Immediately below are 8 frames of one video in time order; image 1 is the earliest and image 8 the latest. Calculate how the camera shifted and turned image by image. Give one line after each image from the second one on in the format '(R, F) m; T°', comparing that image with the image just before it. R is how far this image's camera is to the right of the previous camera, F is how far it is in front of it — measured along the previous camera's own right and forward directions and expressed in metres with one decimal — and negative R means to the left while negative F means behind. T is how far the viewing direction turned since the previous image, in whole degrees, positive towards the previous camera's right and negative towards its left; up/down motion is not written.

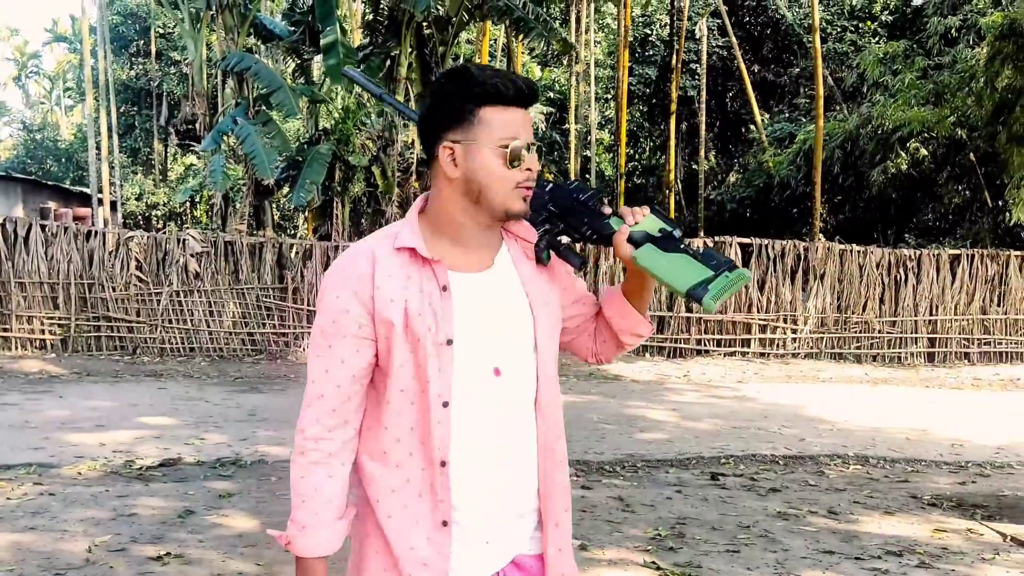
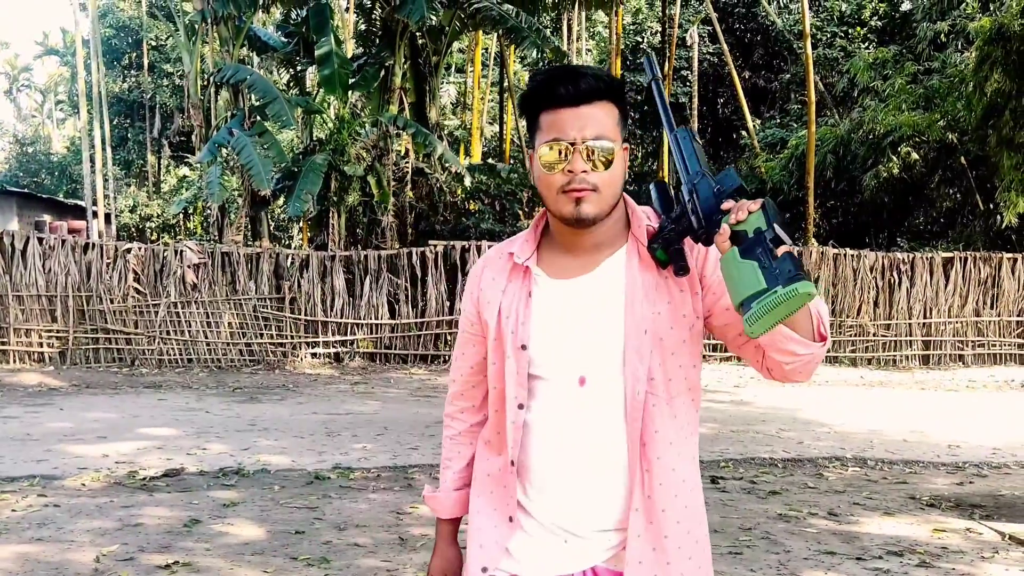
(0.0, 0.0) m; 0°
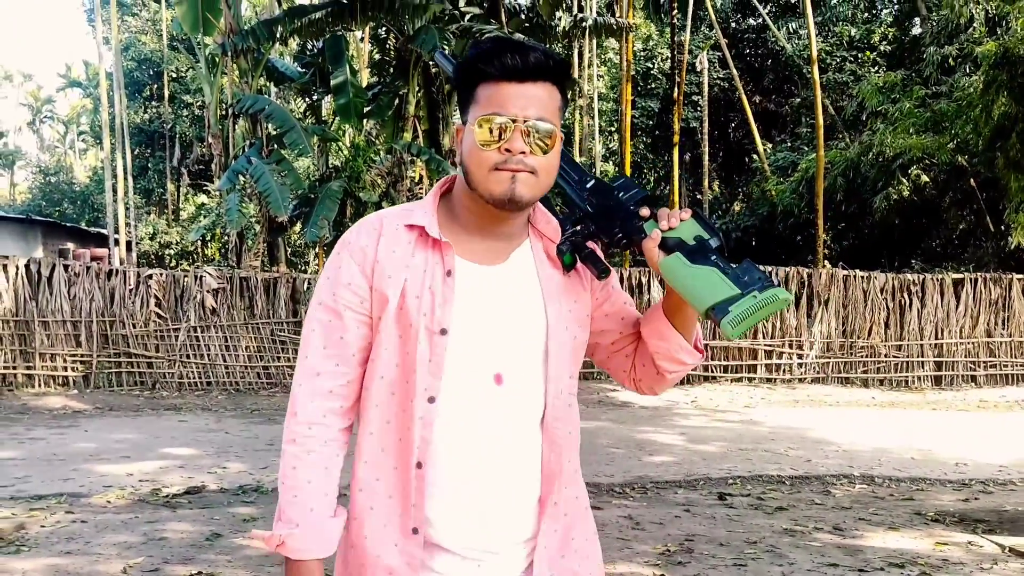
(0.0, -0.2) m; -1°
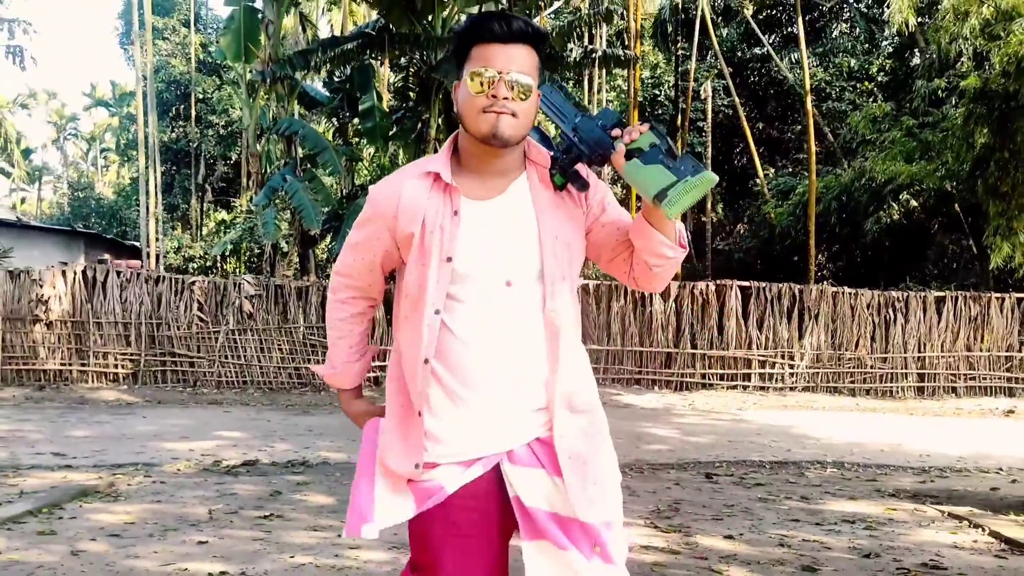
(-0.1, -0.9) m; -1°
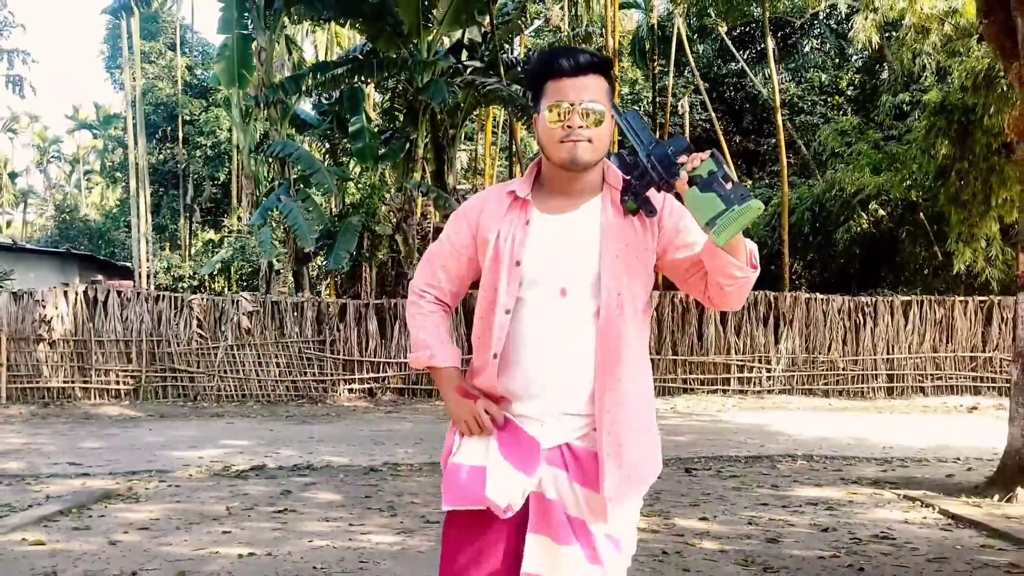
(0.0, -0.5) m; +1°
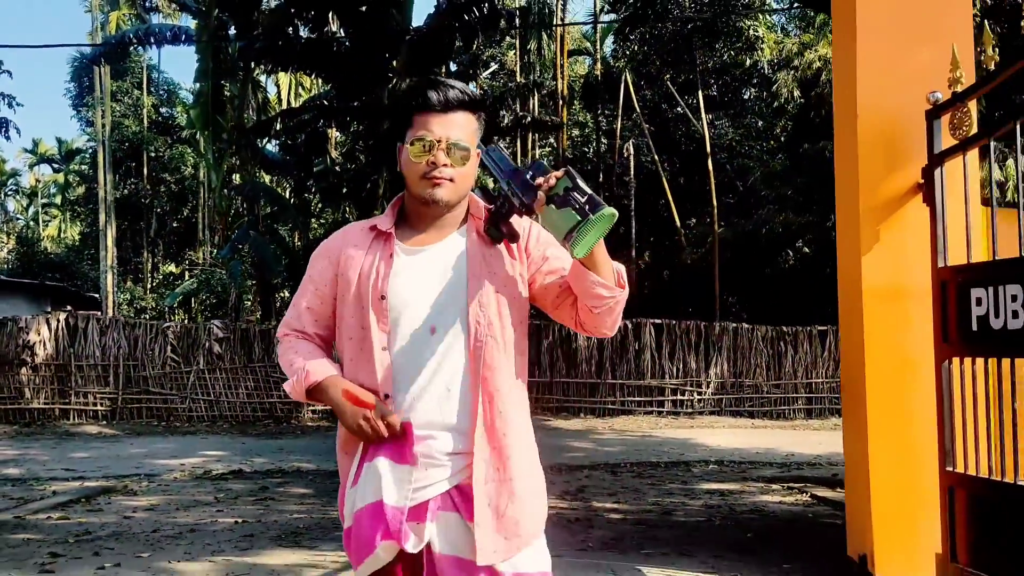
(+0.1, -1.0) m; +3°
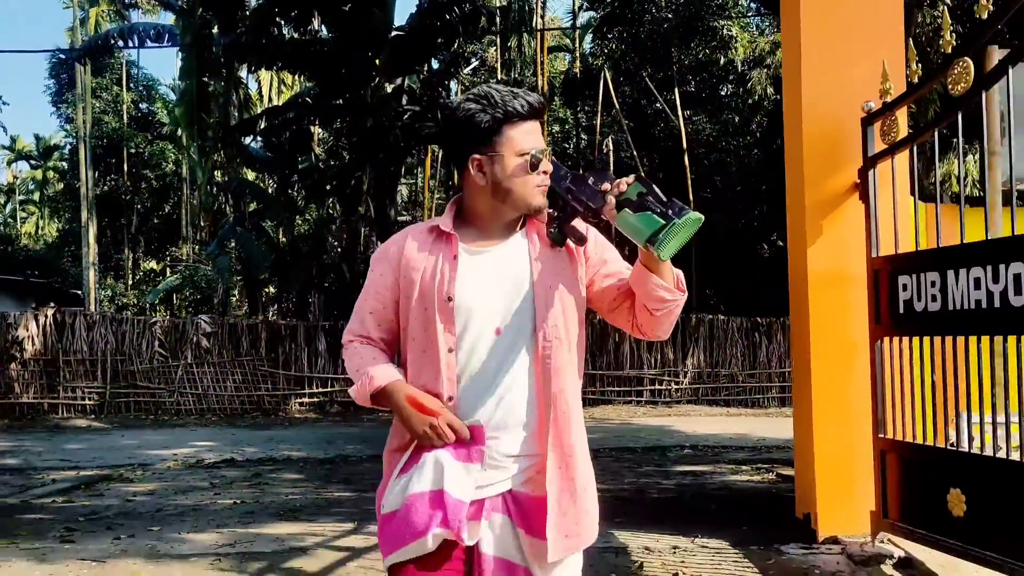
(0.0, -0.3) m; +1°
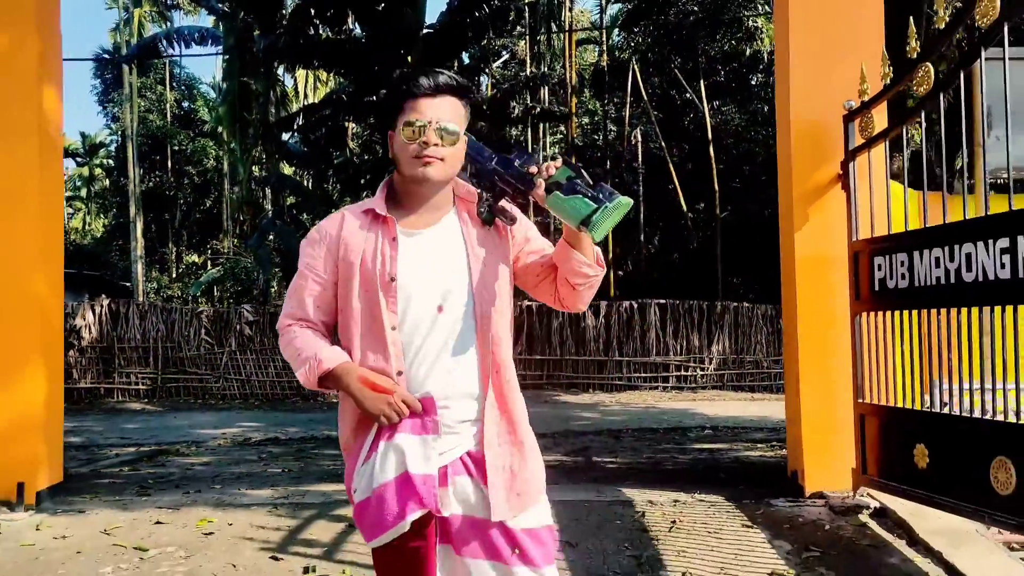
(+0.1, -0.4) m; -2°
